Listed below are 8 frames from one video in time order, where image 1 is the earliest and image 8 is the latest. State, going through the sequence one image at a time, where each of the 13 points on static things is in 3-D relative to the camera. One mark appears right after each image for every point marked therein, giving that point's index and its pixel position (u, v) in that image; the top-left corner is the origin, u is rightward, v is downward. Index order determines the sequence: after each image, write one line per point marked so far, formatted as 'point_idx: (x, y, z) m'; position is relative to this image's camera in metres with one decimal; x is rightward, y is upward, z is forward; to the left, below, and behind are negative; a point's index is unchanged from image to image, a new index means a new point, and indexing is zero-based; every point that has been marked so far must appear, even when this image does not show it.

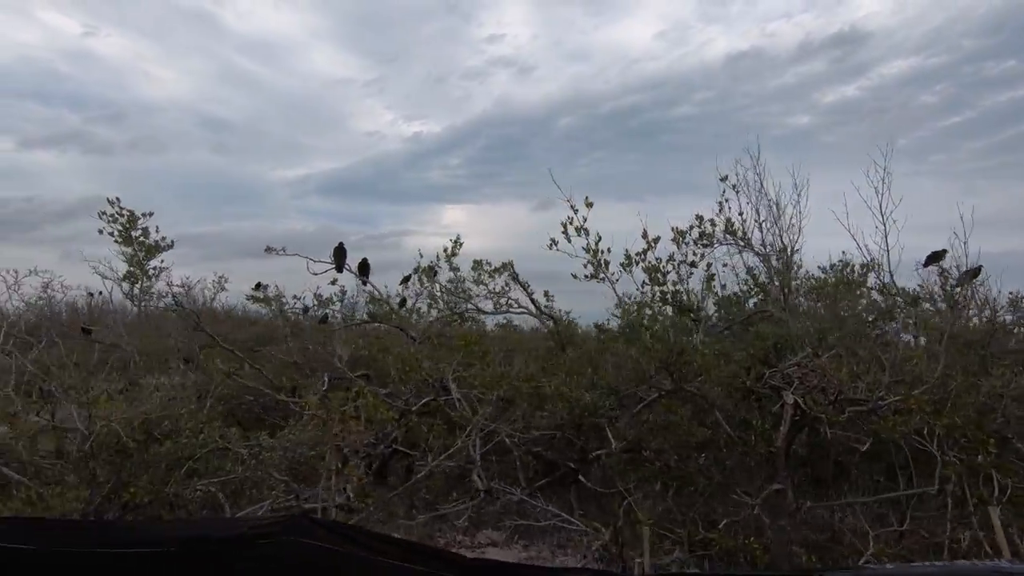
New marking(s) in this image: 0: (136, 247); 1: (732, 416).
0: (-4.7, +0.5, +7.0) m
1: (+1.8, -1.0, +4.4) m
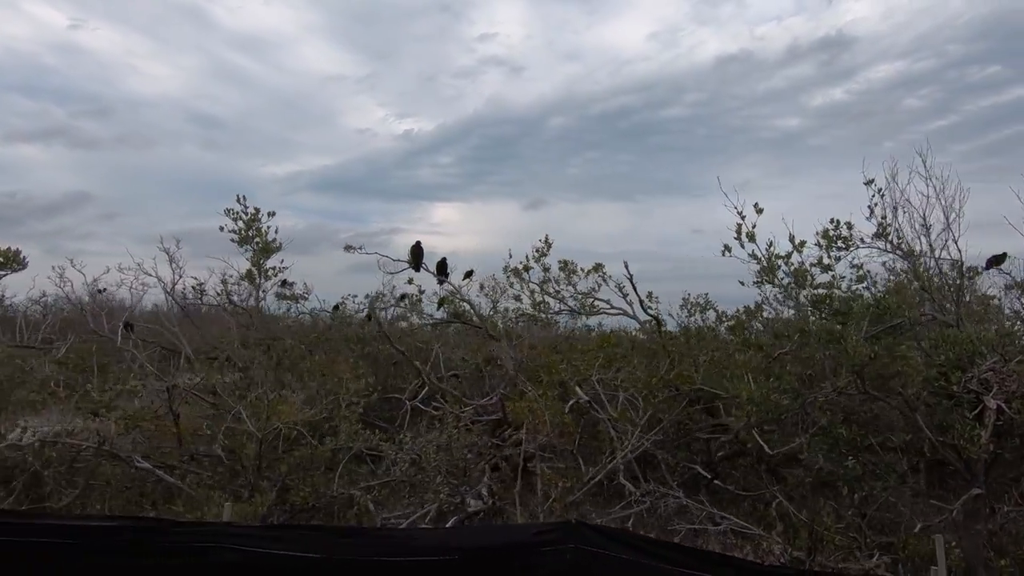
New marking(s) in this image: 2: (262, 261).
0: (-3.2, +0.5, +6.9) m
1: (+3.3, -1.1, +4.4) m
2: (-3.1, +0.4, +6.9) m
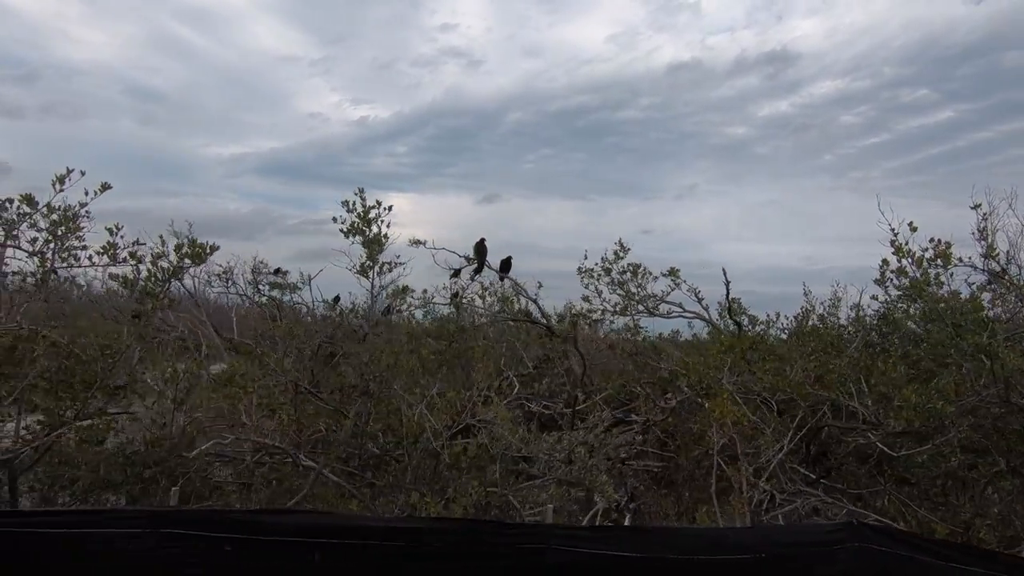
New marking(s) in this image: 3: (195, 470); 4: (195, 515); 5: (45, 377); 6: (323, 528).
0: (-1.8, +0.6, +6.7) m
1: (+4.9, -1.2, +4.9) m
2: (-1.7, +0.5, +6.8) m
3: (-3.0, -1.7, +5.2) m
4: (-1.6, -1.1, +2.7) m
5: (-3.5, -0.6, +4.1) m
6: (-1.0, -1.2, +2.8) m
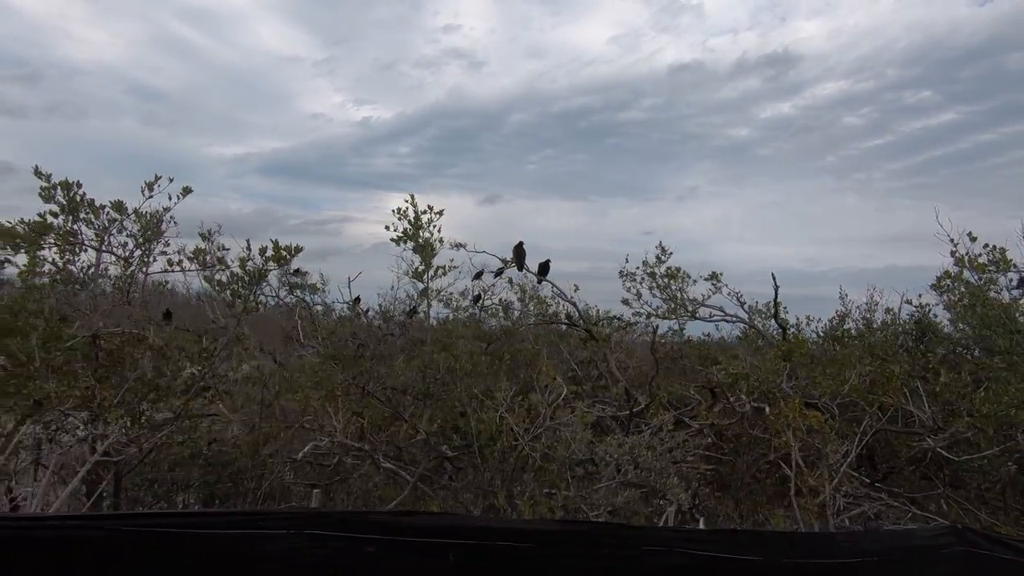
0: (-1.1, +0.5, +6.8) m
1: (+5.6, -1.3, +5.0) m
2: (-1.0, +0.4, +6.9) m
3: (-2.3, -1.8, +5.3) m
4: (-0.9, -1.2, +2.8) m
5: (-2.8, -0.7, +4.2) m
6: (-0.3, -1.3, +2.9) m
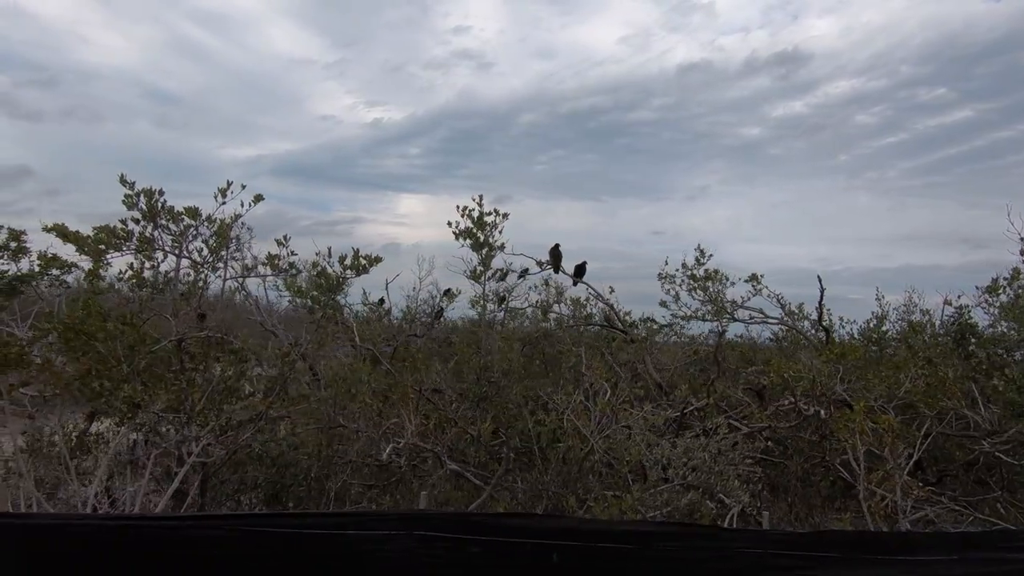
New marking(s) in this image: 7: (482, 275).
0: (-0.5, +0.5, +6.9) m
1: (+6.2, -1.3, +4.9) m
2: (-0.4, +0.4, +6.9) m
3: (-1.8, -1.8, +5.4) m
4: (-0.4, -1.2, +2.9) m
5: (-2.2, -0.7, +4.3) m
6: (+0.3, -1.3, +2.9) m
7: (-0.4, +0.2, +7.1) m
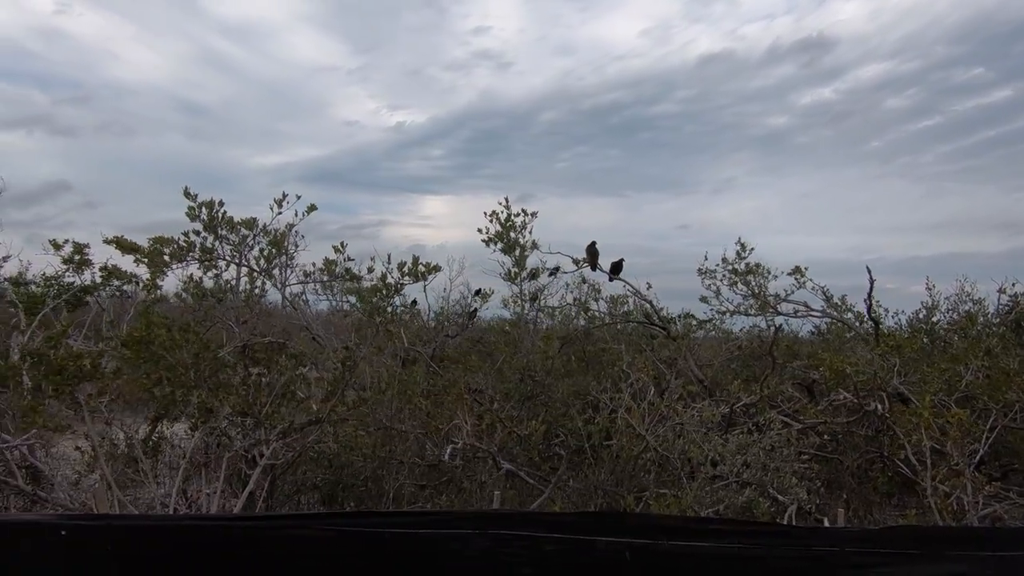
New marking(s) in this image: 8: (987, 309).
0: (0.0, +0.5, +6.9) m
1: (+6.6, -1.2, +4.7) m
2: (+0.1, +0.4, +7.0) m
3: (-1.2, -1.8, +5.5) m
4: (0.0, -1.2, +2.9) m
5: (-1.8, -0.8, +4.4) m
6: (+0.6, -1.3, +2.9) m
7: (+0.1, +0.2, +7.1) m
8: (+7.7, -0.3, +9.0) m
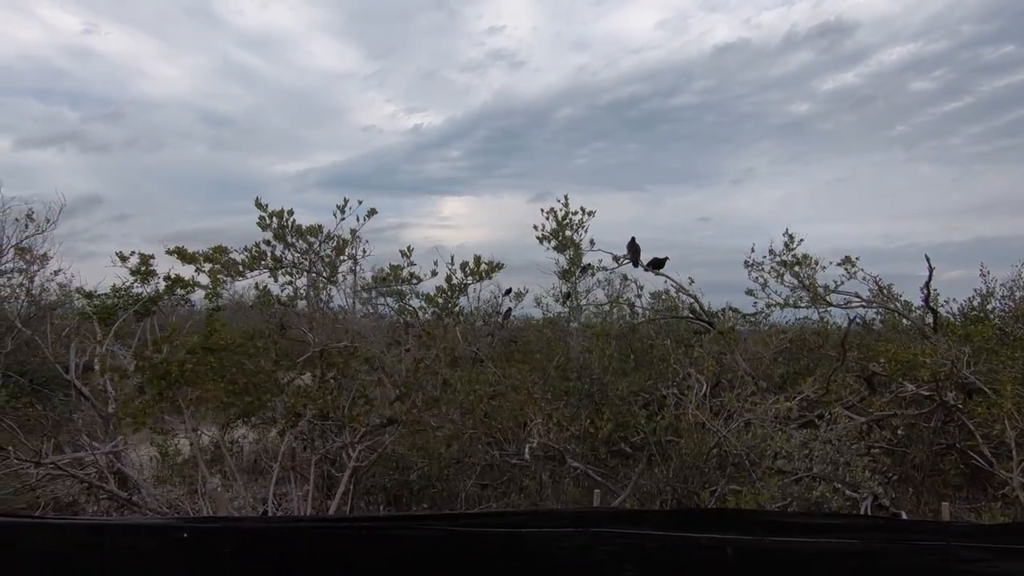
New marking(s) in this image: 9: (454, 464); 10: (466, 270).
0: (+0.7, +0.5, +6.9) m
1: (+7.2, -1.0, +4.4) m
2: (+0.8, +0.4, +7.0) m
3: (-0.6, -1.9, +5.5) m
4: (+0.5, -1.2, +2.9) m
5: (-1.2, -0.8, +4.5) m
6: (+1.2, -1.3, +2.9) m
7: (+0.8, +0.2, +7.1) m
8: (+8.5, -0.1, +8.7) m
9: (-0.6, -1.8, +5.5) m
10: (-0.5, +0.2, +6.2) m
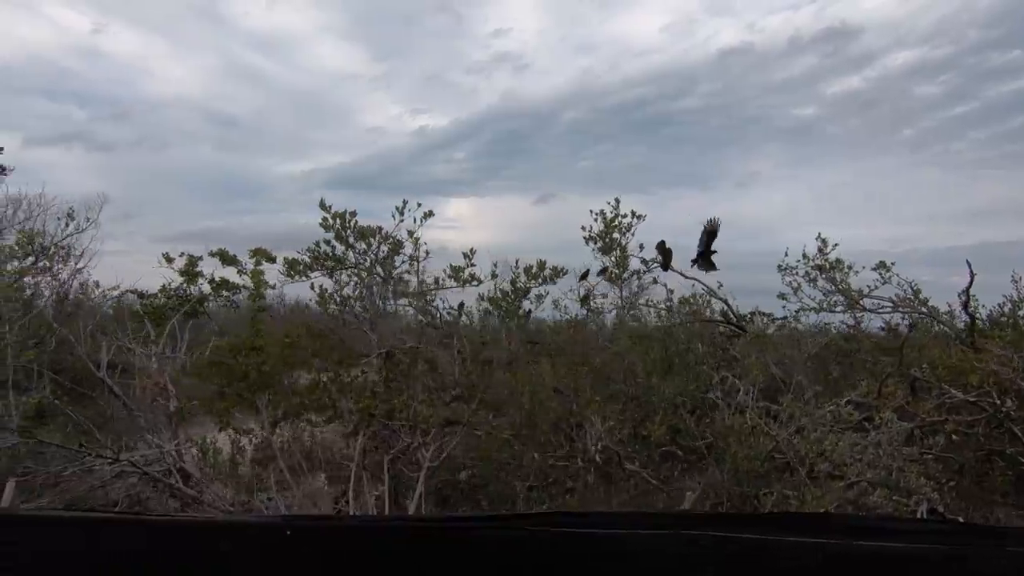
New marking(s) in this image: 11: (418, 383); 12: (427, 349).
0: (+1.2, +0.5, +6.9) m
1: (+7.7, -1.0, +4.4) m
2: (+1.3, +0.4, +7.0) m
3: (-0.1, -1.9, +5.6) m
4: (+1.0, -1.2, +3.0) m
5: (-0.7, -0.8, +4.5) m
6: (+1.7, -1.3, +2.9) m
7: (+1.3, +0.2, +7.2) m
8: (+9.0, -0.2, +8.7) m
9: (-0.1, -1.8, +5.5) m
10: (0.0, +0.2, +6.2) m
11: (-0.8, -0.8, +4.5) m
12: (-0.7, -0.5, +4.6) m
